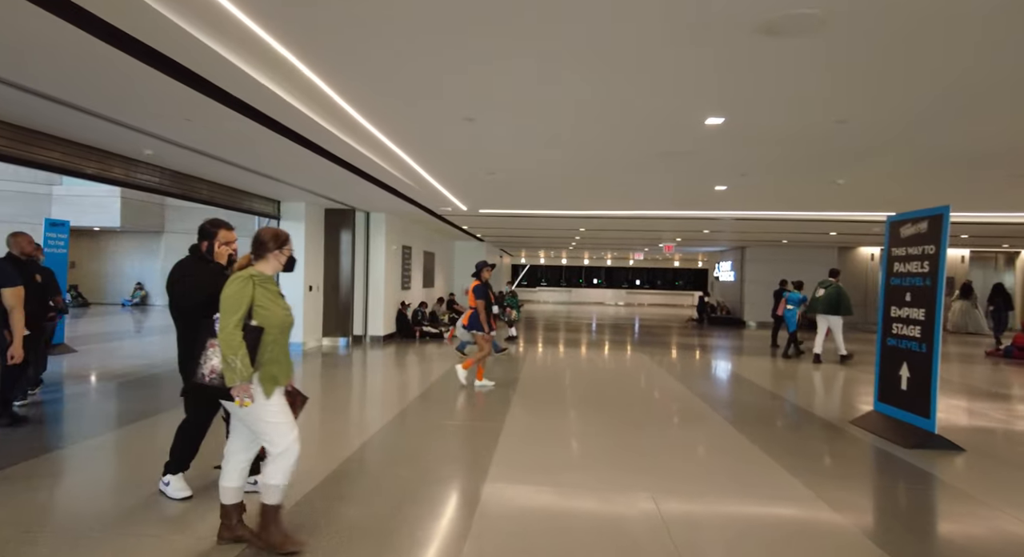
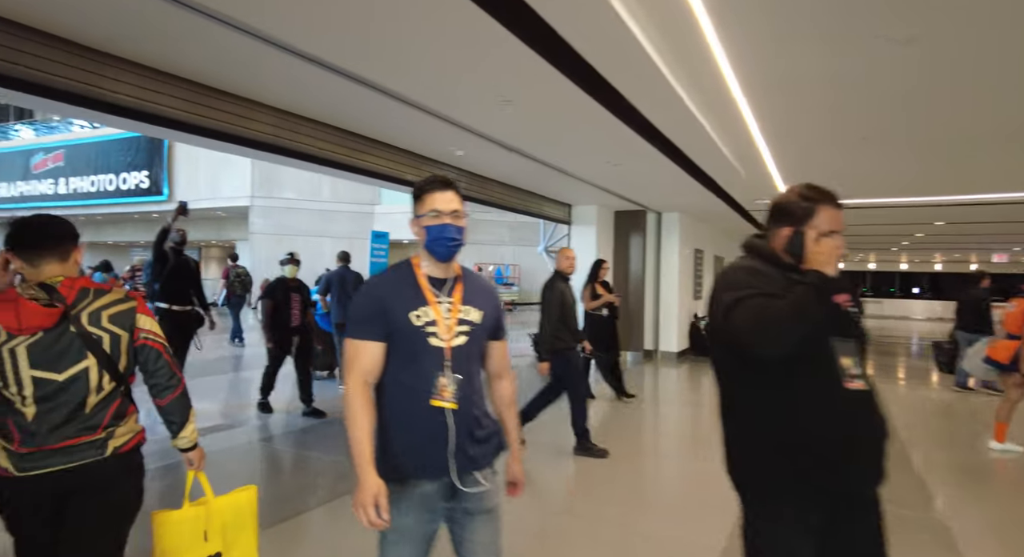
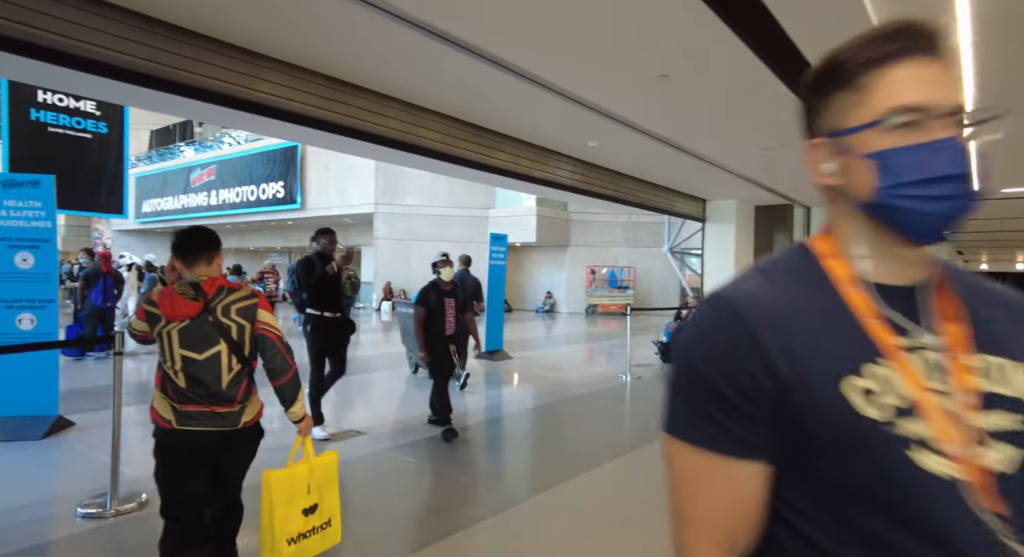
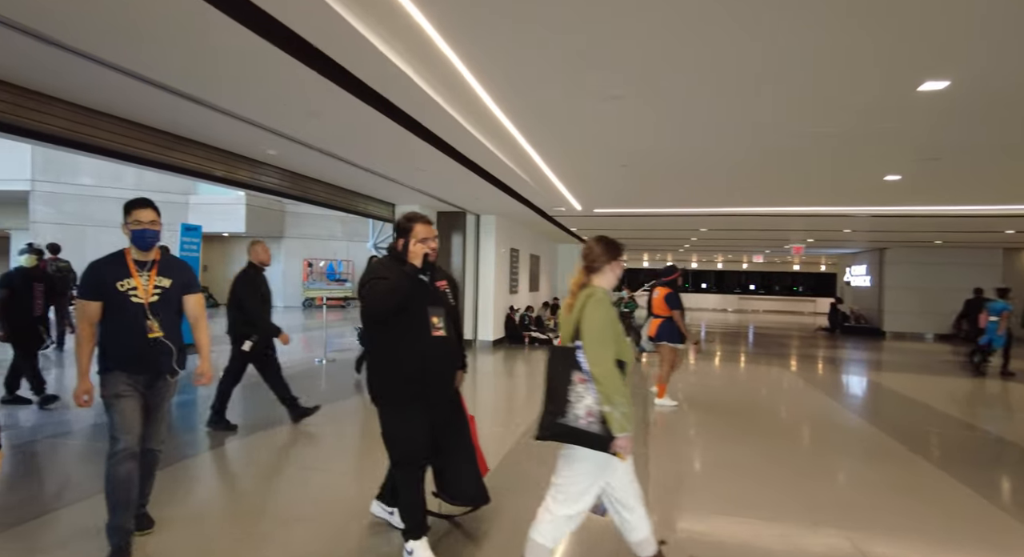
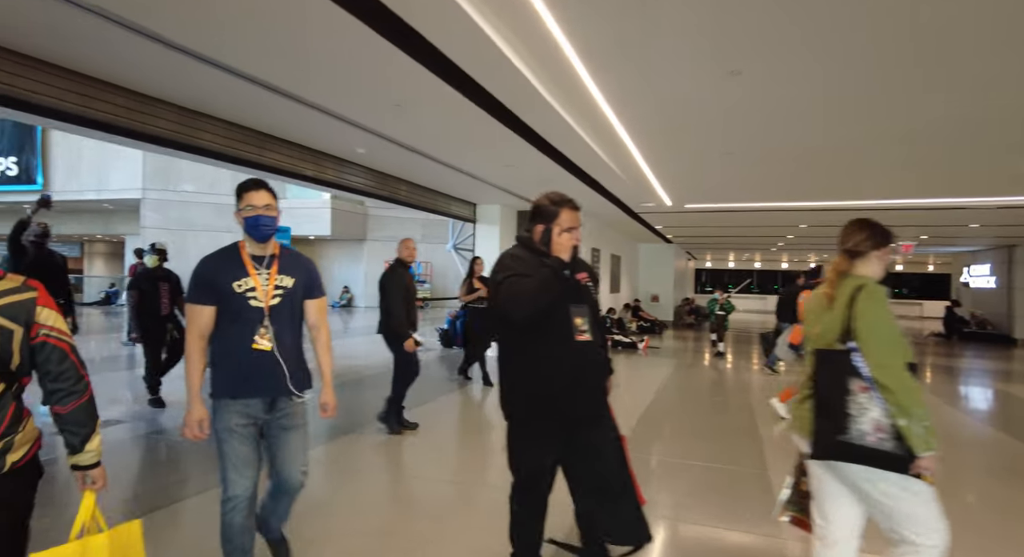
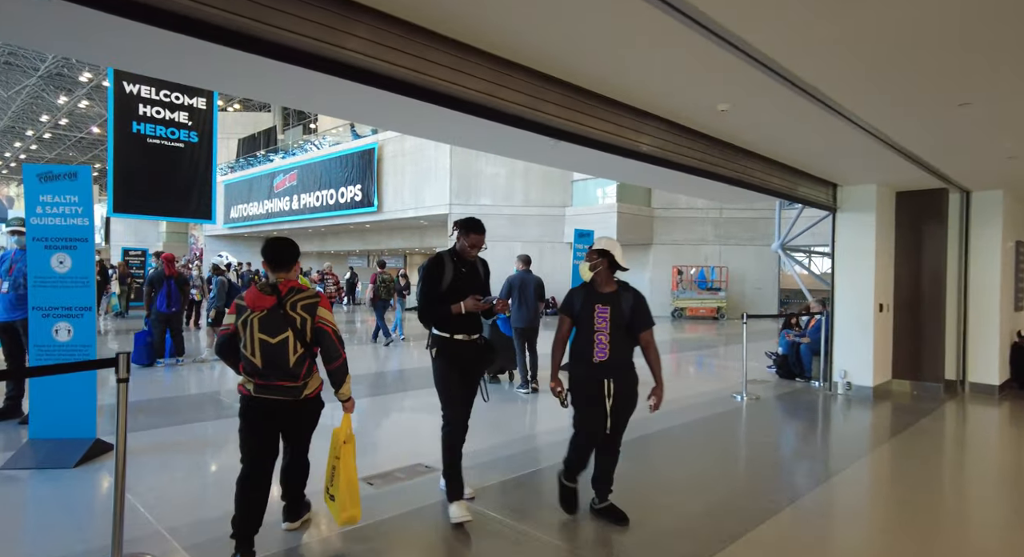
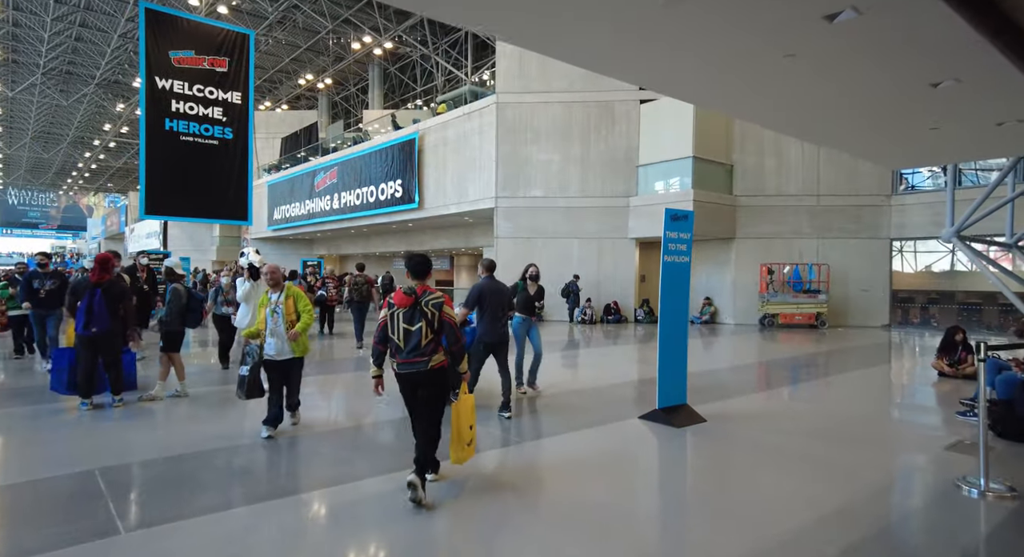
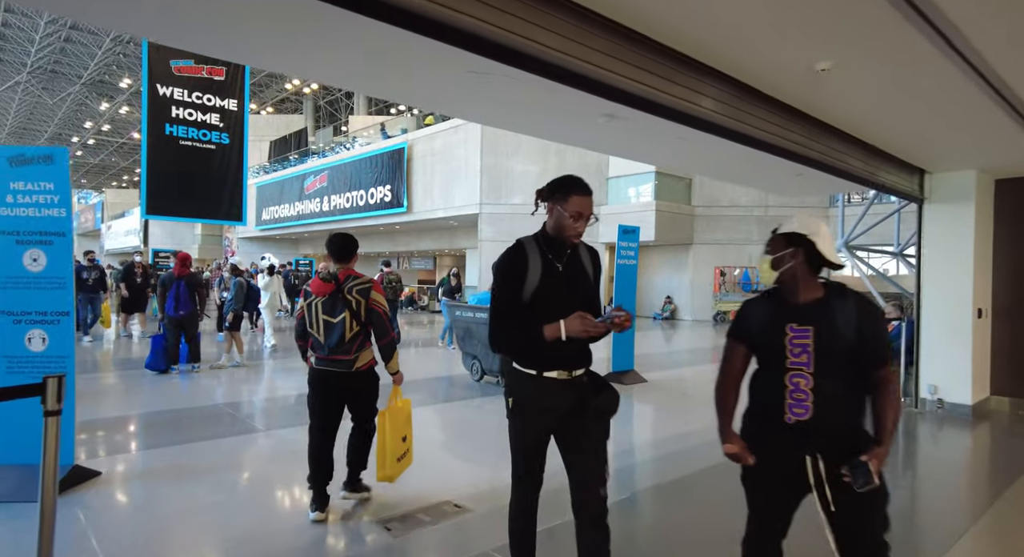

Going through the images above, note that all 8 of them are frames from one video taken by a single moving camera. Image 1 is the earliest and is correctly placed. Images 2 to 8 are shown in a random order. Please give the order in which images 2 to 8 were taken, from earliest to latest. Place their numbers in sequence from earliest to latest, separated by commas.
4, 5, 2, 3, 6, 8, 7
